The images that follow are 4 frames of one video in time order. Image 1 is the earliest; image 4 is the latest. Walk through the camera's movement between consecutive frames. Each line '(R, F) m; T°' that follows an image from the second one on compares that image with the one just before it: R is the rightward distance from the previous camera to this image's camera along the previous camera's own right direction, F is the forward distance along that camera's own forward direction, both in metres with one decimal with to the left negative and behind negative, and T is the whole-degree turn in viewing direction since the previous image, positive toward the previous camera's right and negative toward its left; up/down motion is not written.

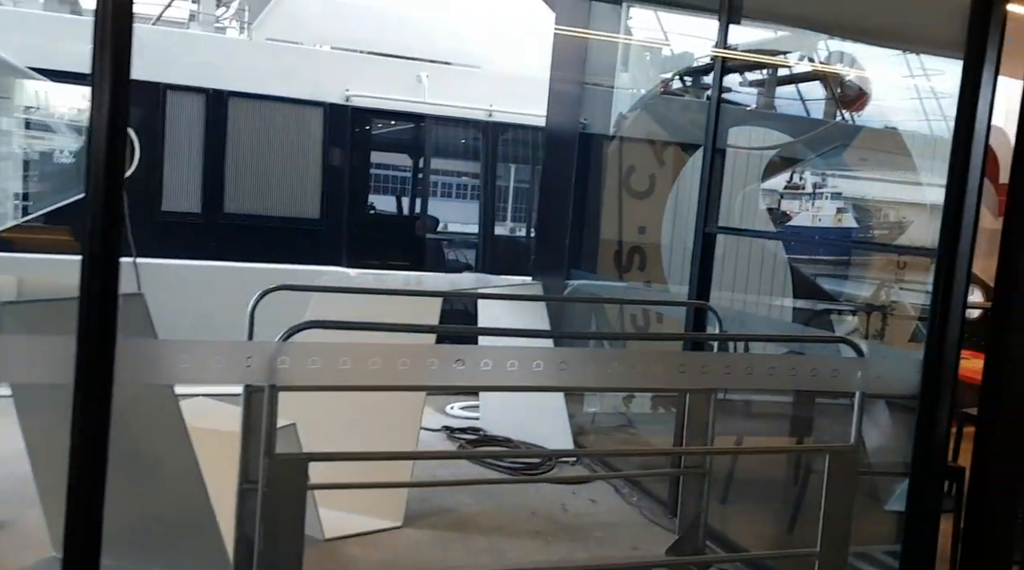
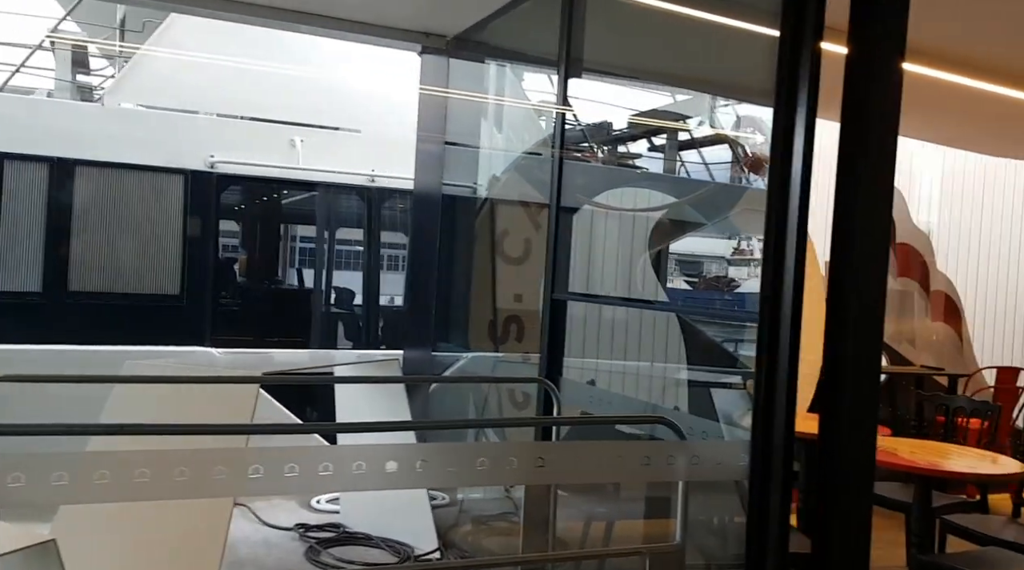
(+0.1, +0.3) m; +6°
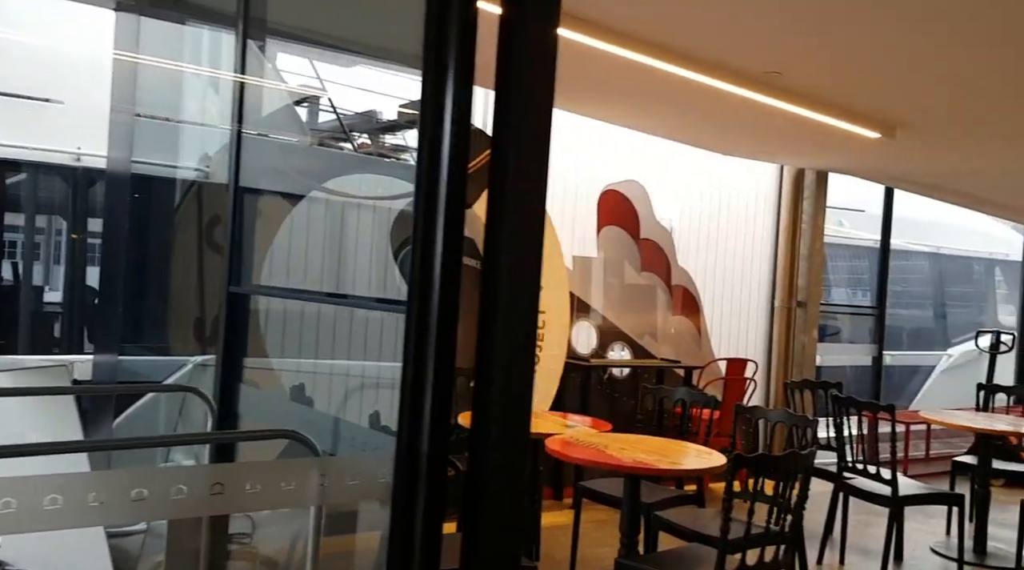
(+0.3, +0.2) m; +12°
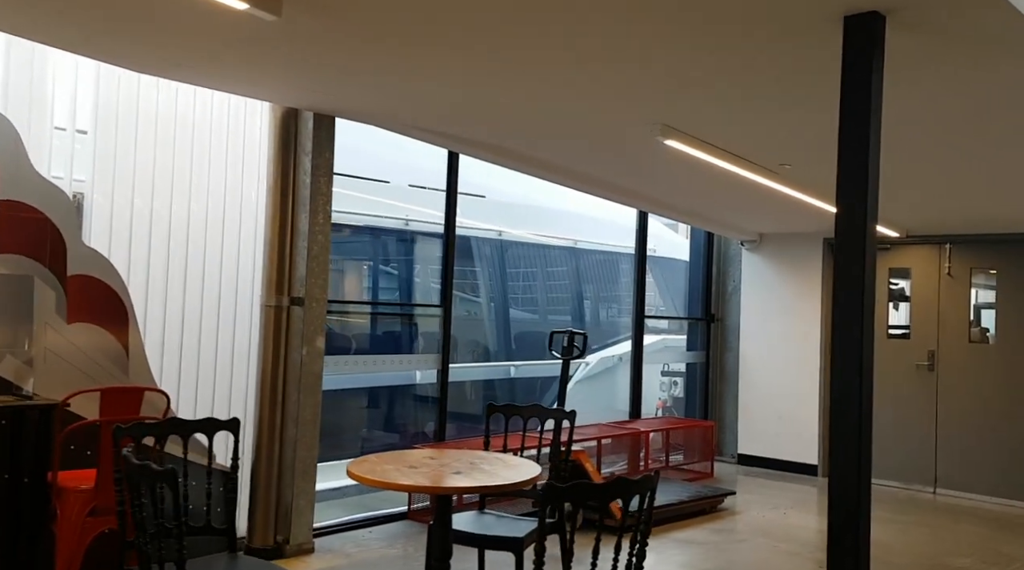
(+1.8, +1.9) m; +15°
